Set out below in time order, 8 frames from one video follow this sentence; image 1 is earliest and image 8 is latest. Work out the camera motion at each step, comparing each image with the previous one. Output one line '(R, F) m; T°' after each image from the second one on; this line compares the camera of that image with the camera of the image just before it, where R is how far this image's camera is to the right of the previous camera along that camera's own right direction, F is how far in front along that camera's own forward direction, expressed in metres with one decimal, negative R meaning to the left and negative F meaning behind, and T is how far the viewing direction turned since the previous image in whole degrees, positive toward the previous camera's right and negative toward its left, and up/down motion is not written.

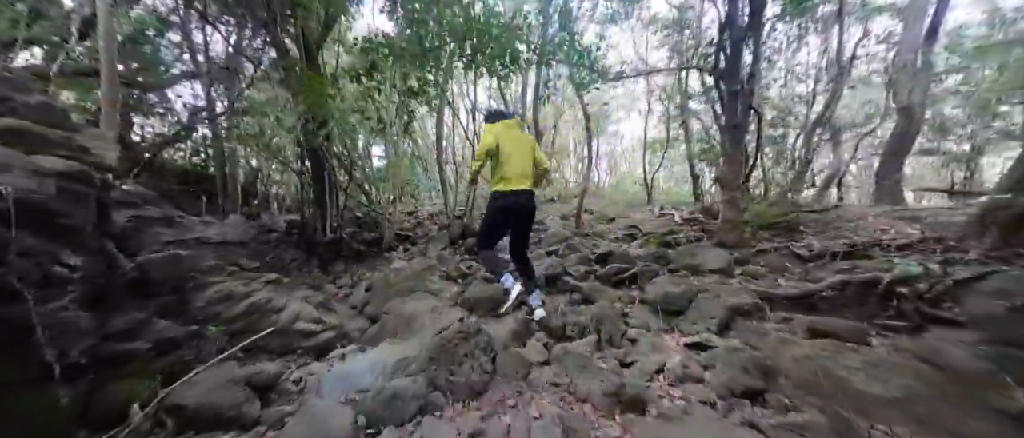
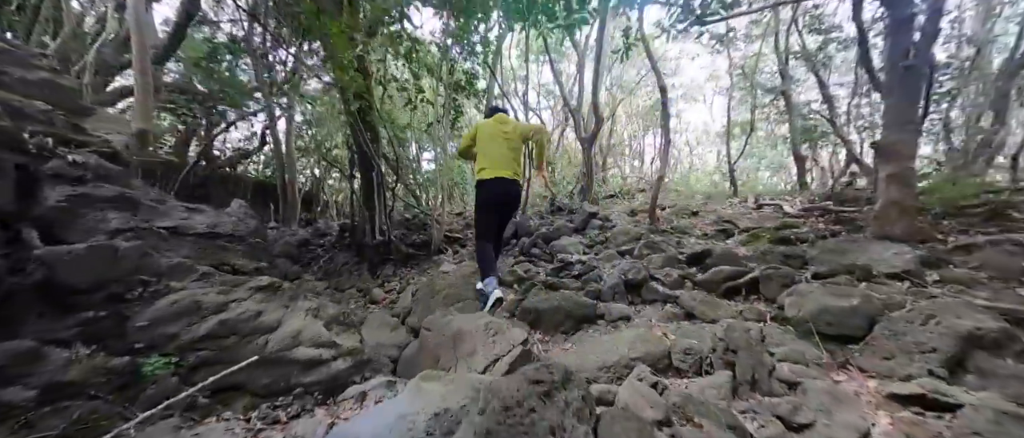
(-0.1, +0.5) m; -7°
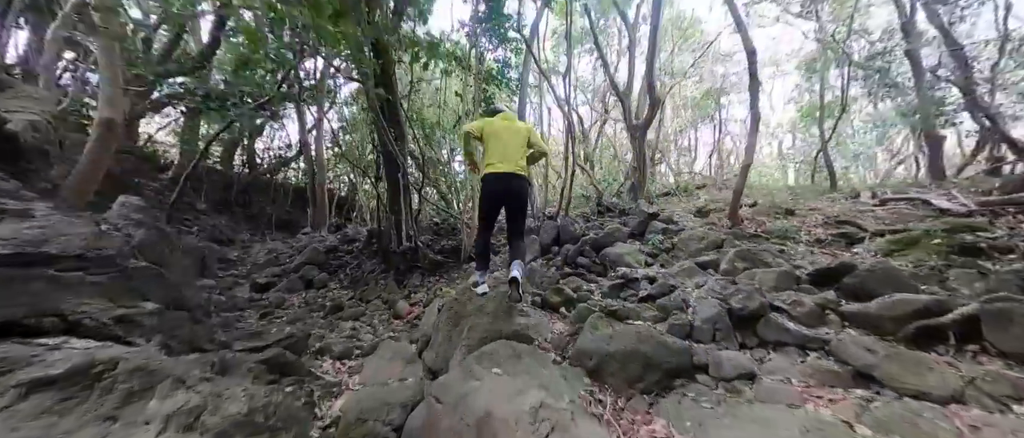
(-0.1, +0.6) m; -5°
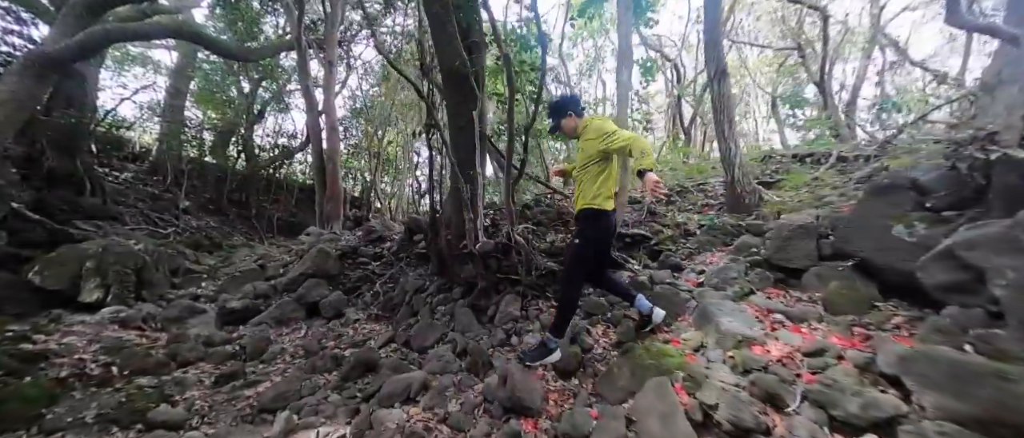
(-1.3, +2.5) m; -1°
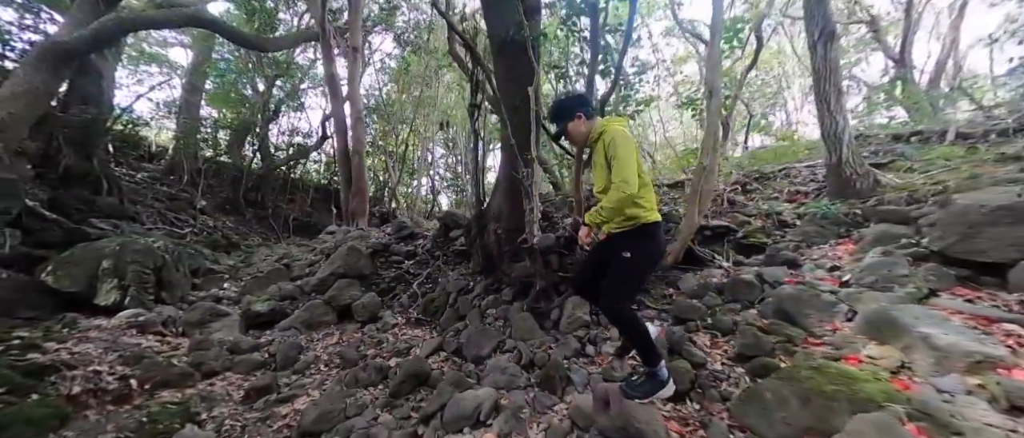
(-0.4, +0.4) m; -1°
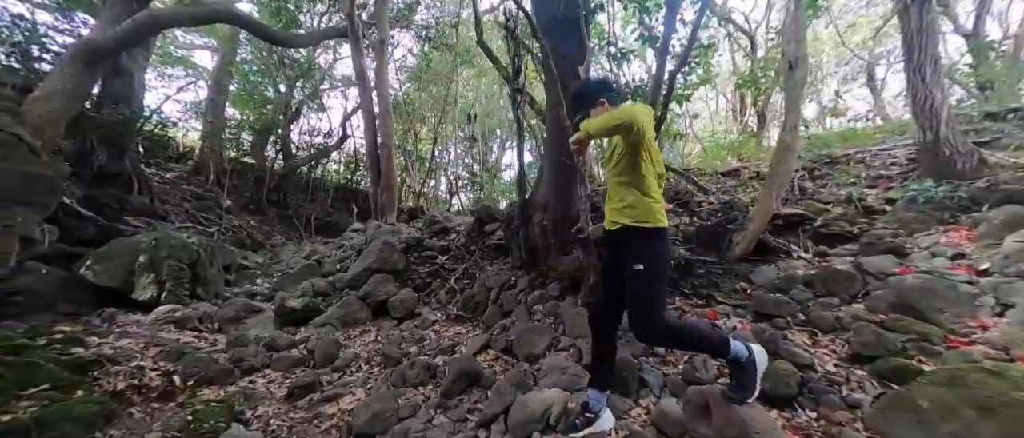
(-0.3, +0.2) m; -2°
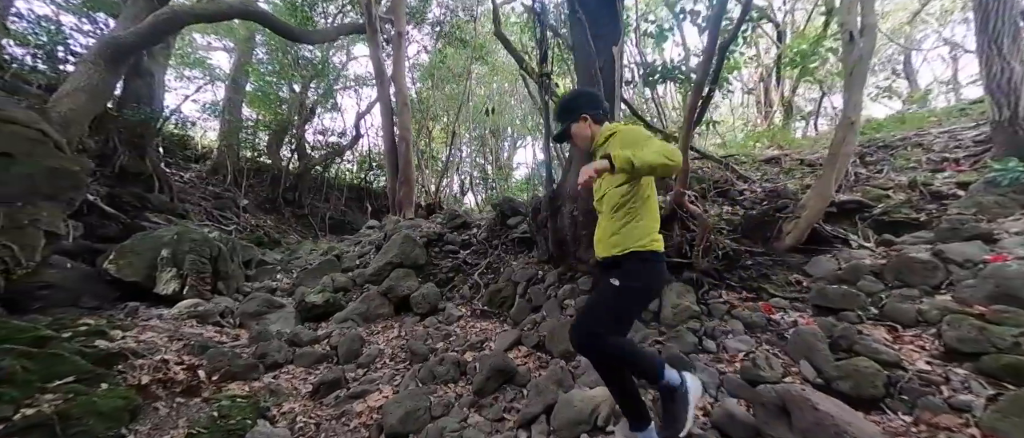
(-0.1, +0.1) m; -2°
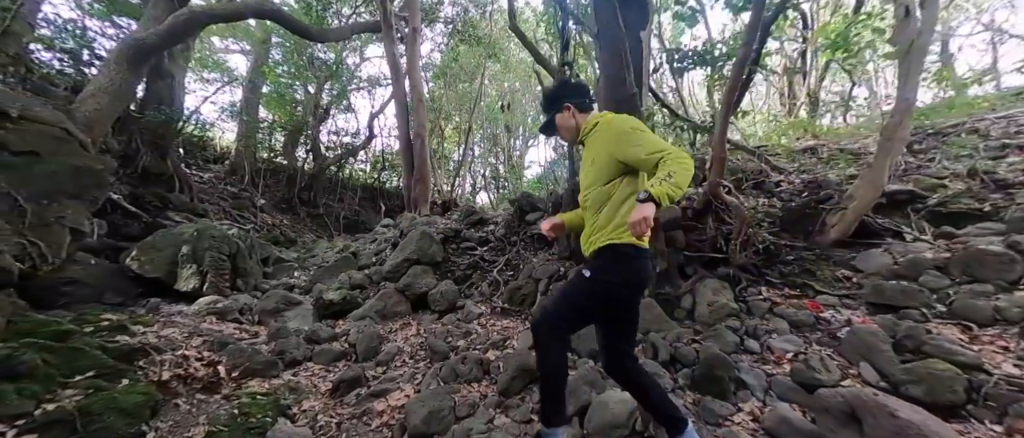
(-0.1, +0.1) m; -2°
